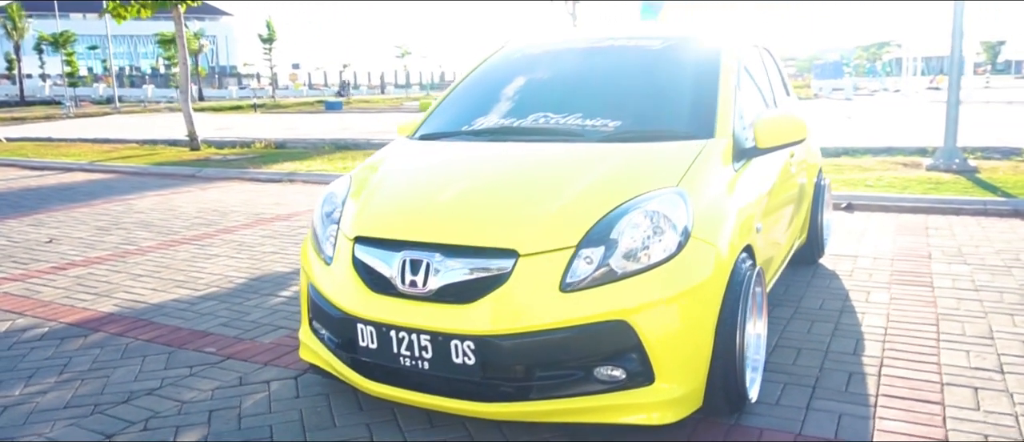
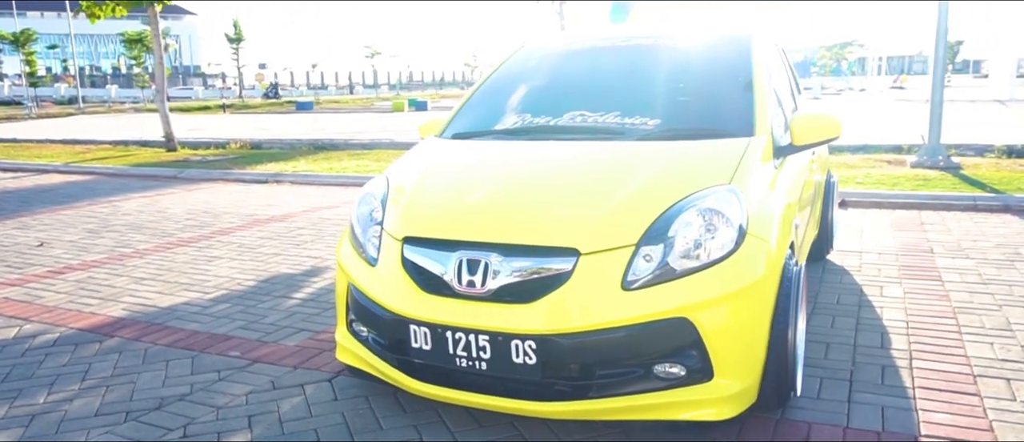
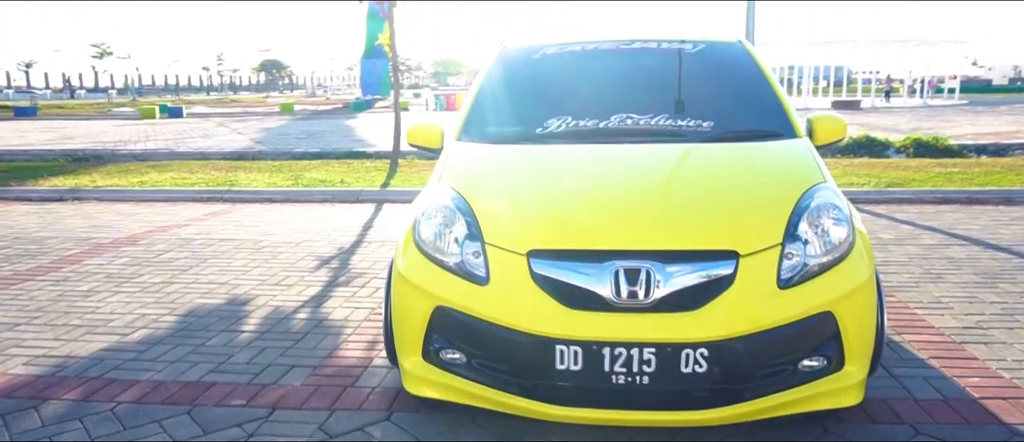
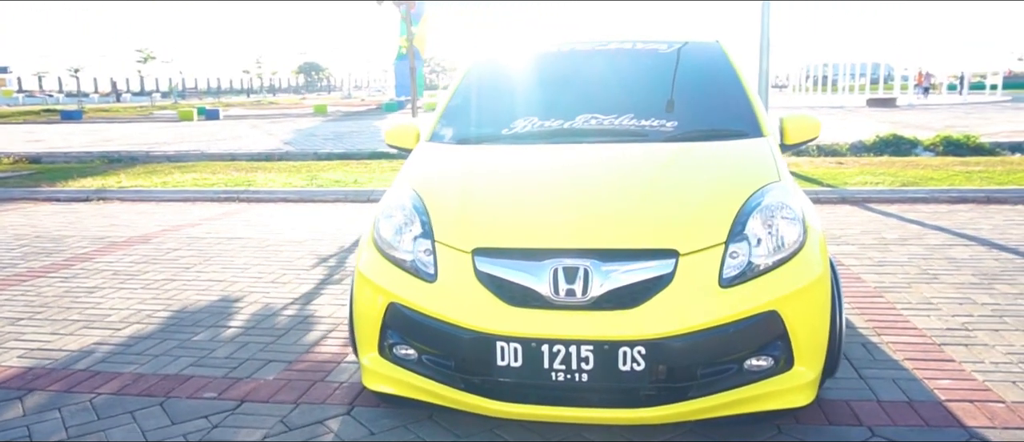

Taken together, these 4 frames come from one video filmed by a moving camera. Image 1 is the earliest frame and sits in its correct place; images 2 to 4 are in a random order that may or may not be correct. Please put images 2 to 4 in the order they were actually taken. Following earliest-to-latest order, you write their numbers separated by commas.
2, 4, 3
